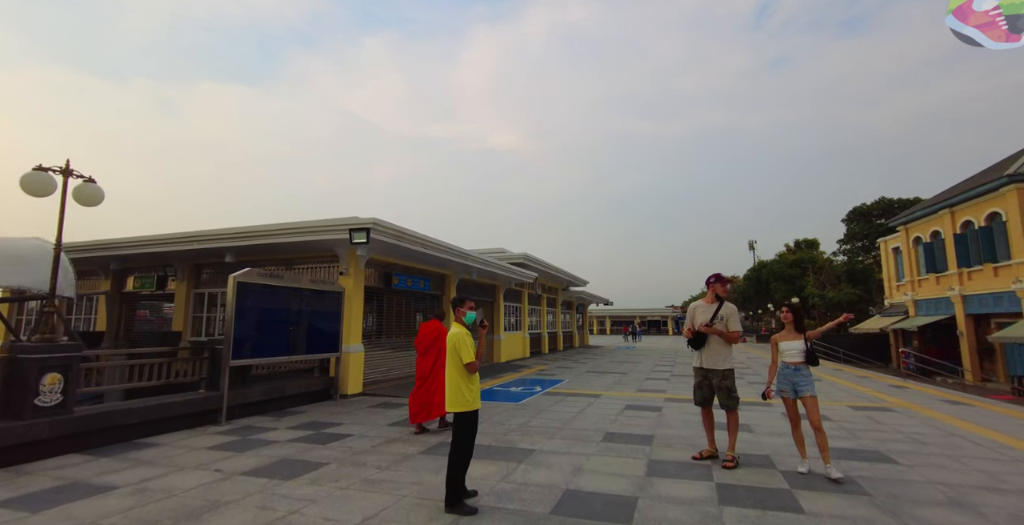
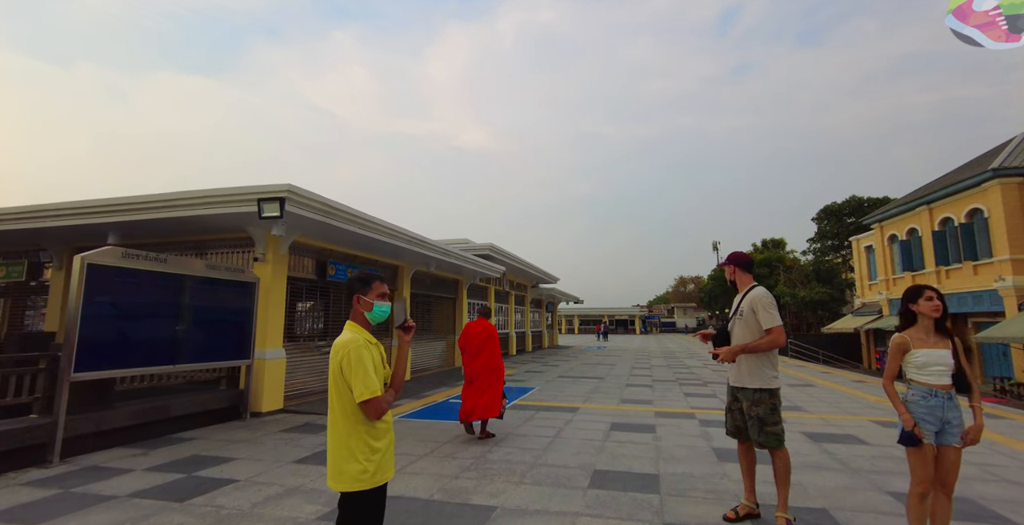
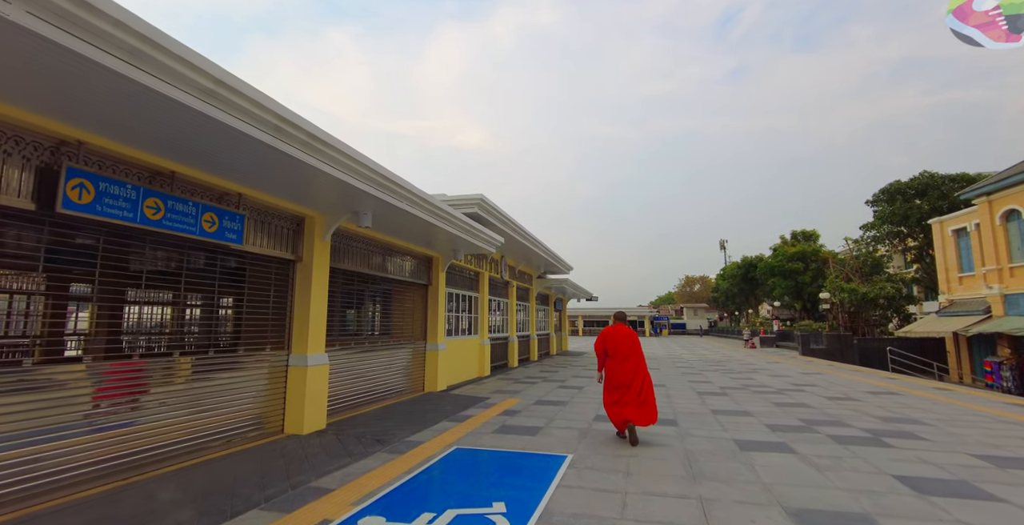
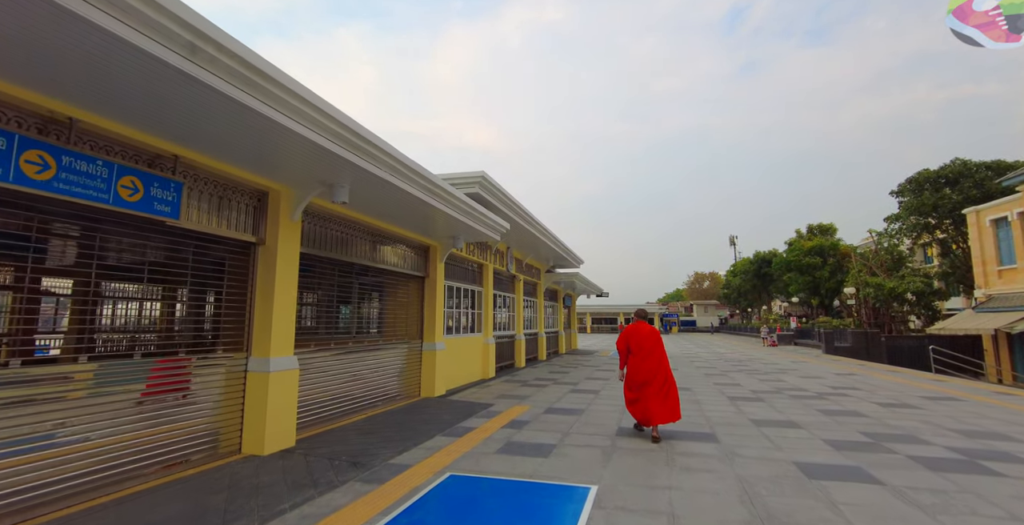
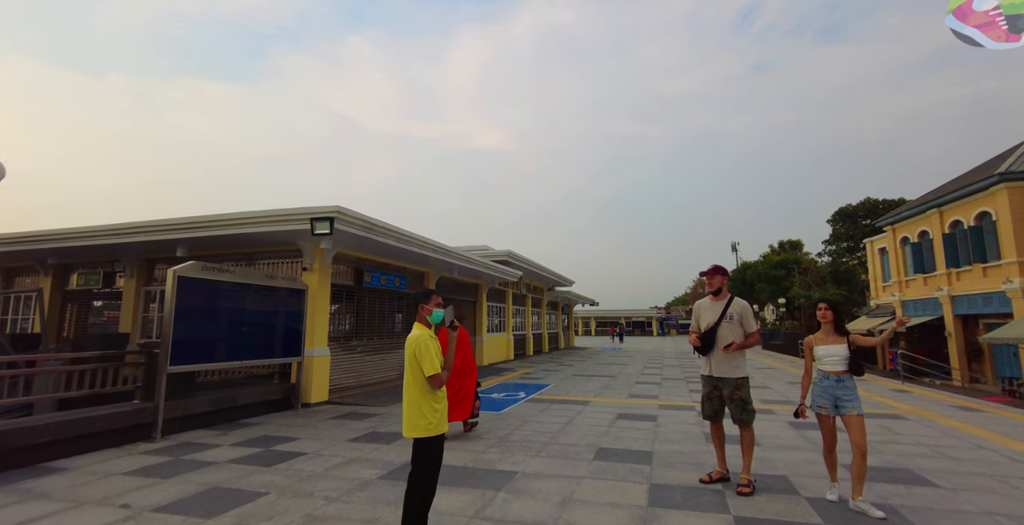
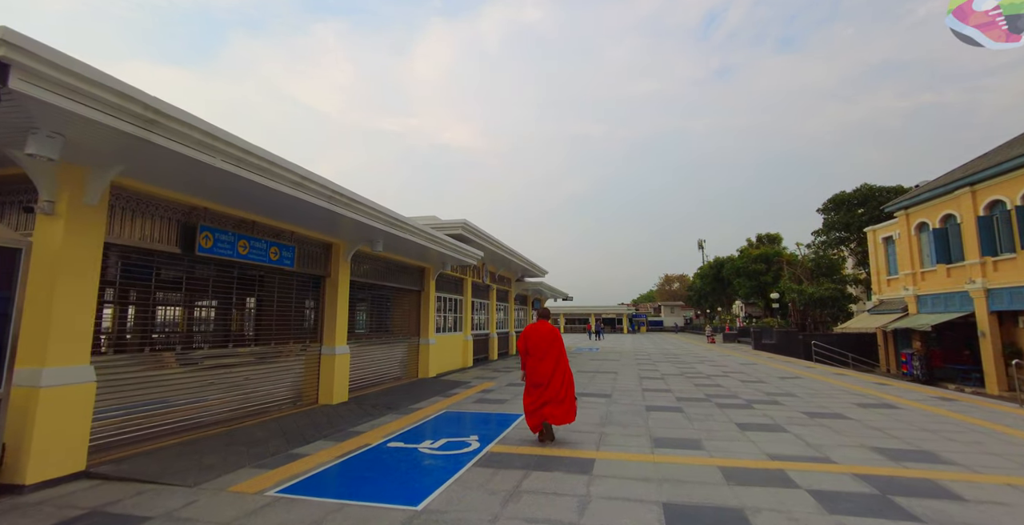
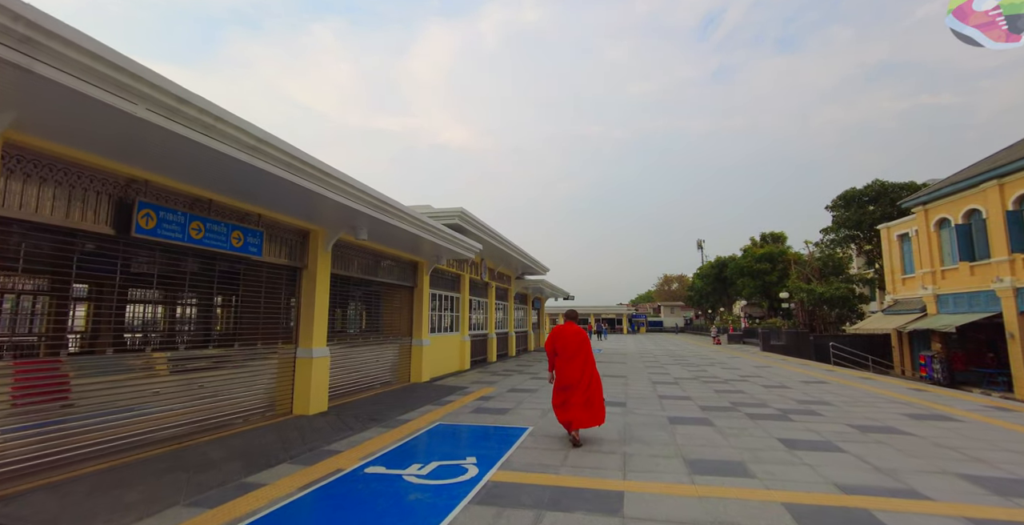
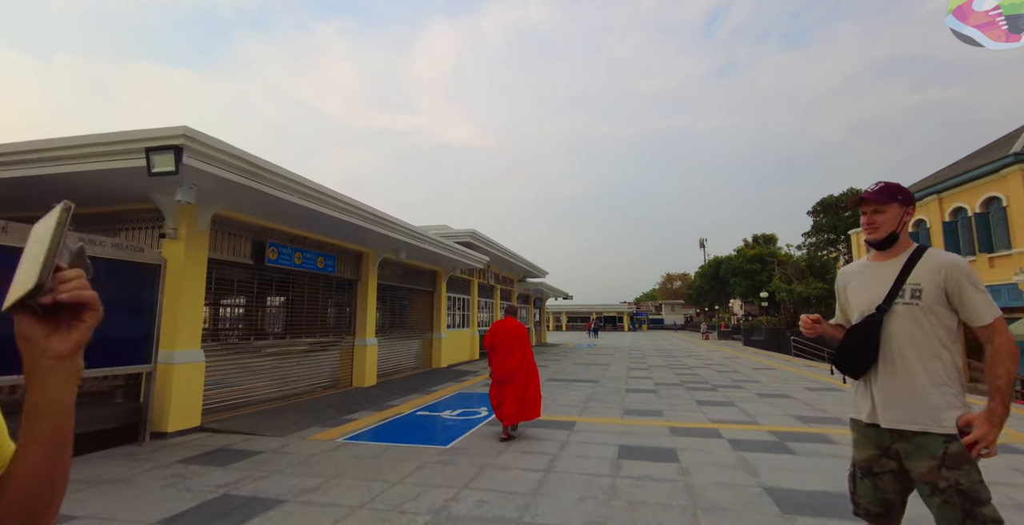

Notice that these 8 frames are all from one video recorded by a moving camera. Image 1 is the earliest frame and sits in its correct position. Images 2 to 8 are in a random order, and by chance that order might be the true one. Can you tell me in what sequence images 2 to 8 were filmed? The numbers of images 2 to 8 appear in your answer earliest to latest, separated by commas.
5, 2, 8, 6, 7, 3, 4
